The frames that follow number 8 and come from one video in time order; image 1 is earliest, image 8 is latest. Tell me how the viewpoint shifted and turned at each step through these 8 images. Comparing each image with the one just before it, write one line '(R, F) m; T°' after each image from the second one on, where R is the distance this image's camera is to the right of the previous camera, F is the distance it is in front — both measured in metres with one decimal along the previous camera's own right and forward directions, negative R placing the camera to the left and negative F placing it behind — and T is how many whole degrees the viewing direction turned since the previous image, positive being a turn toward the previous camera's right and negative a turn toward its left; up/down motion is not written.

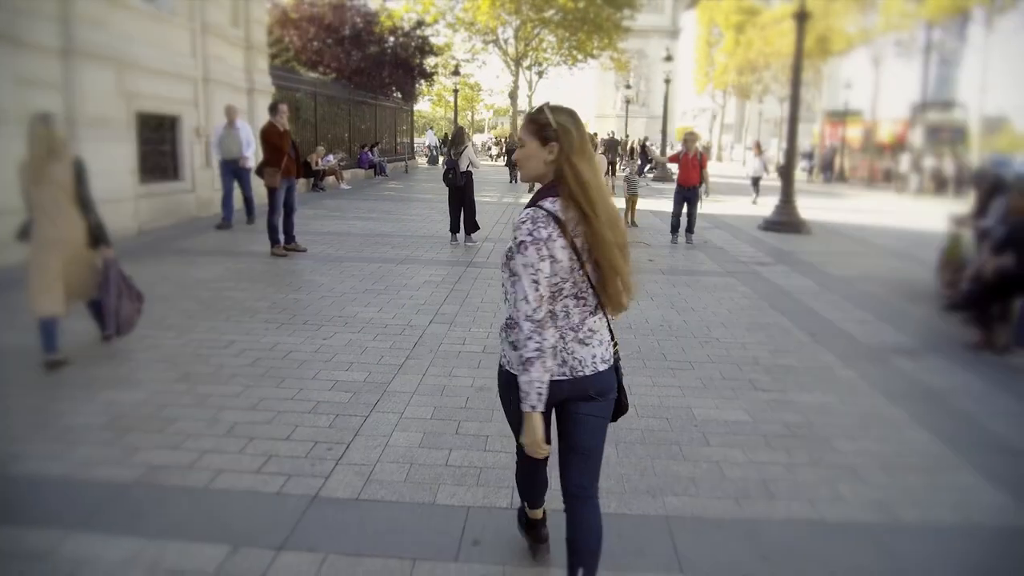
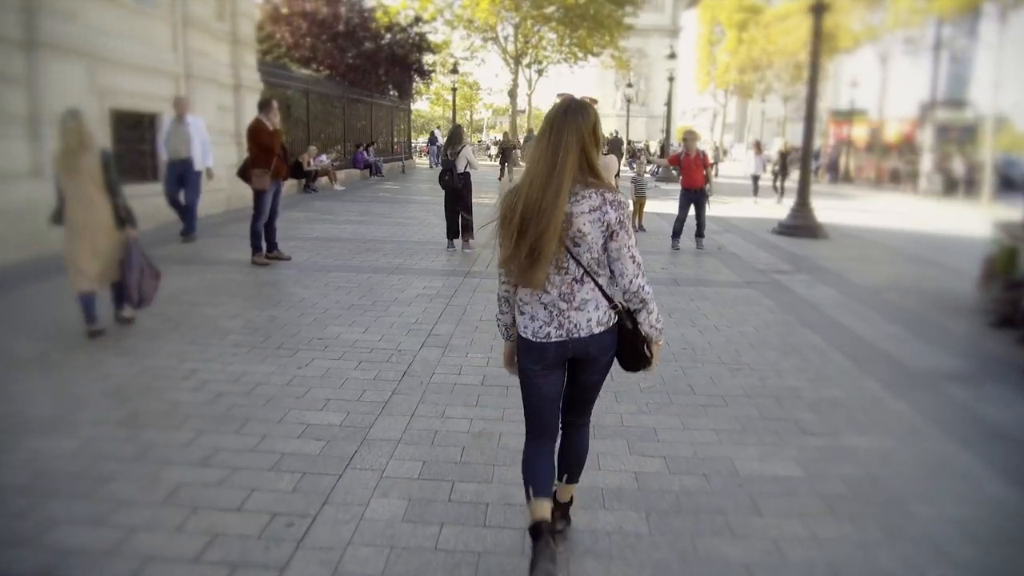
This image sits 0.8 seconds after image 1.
(0.0, +0.7) m; 0°
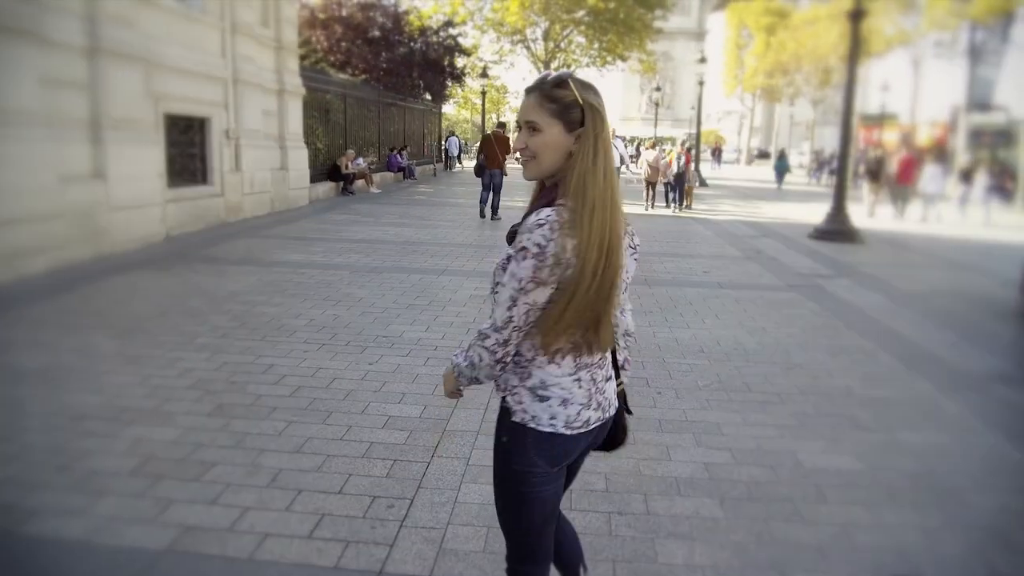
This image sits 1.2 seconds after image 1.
(-0.2, -0.2) m; -1°
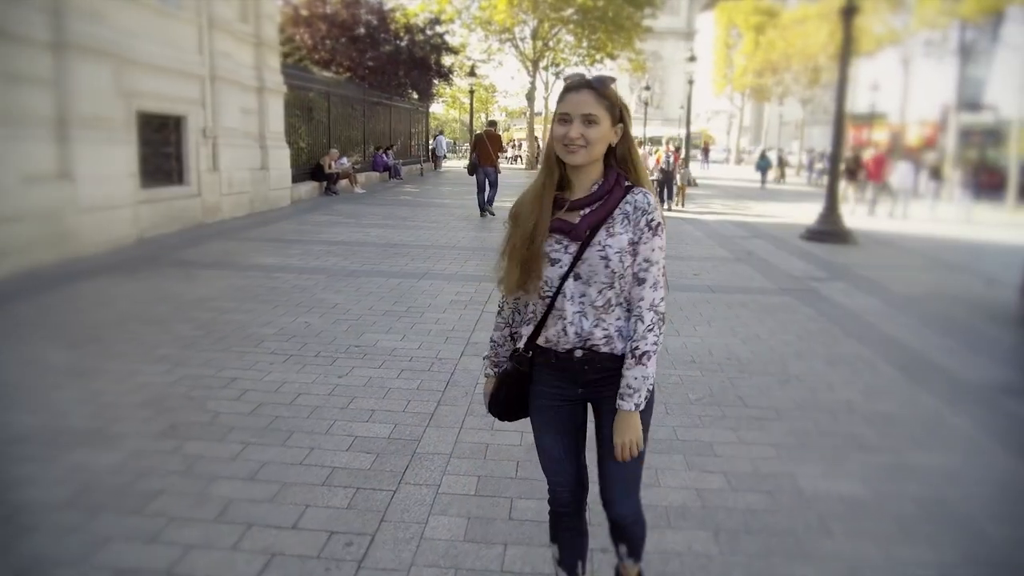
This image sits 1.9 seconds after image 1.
(+0.1, +0.3) m; +1°
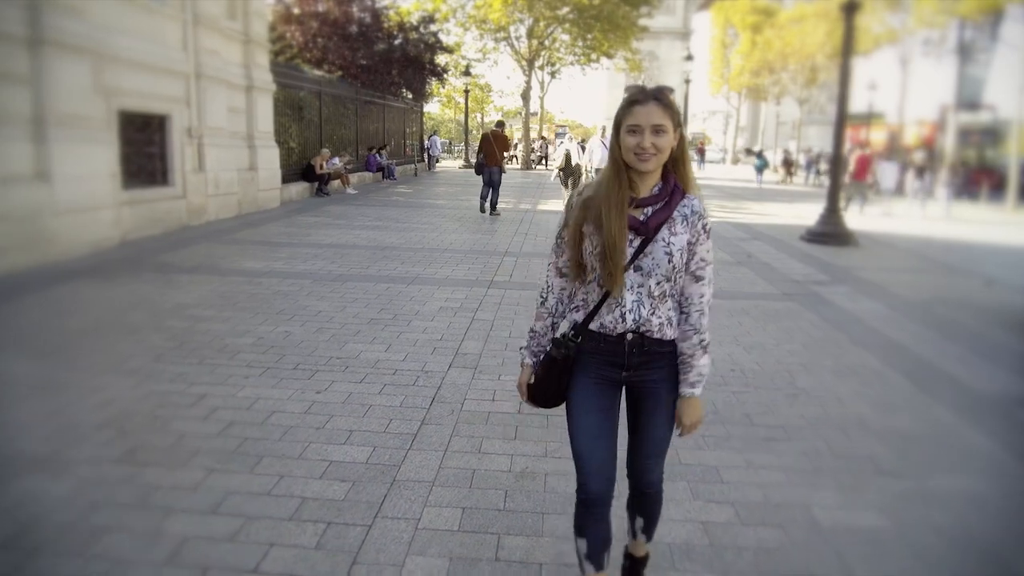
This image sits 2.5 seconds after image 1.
(0.0, +0.3) m; 0°
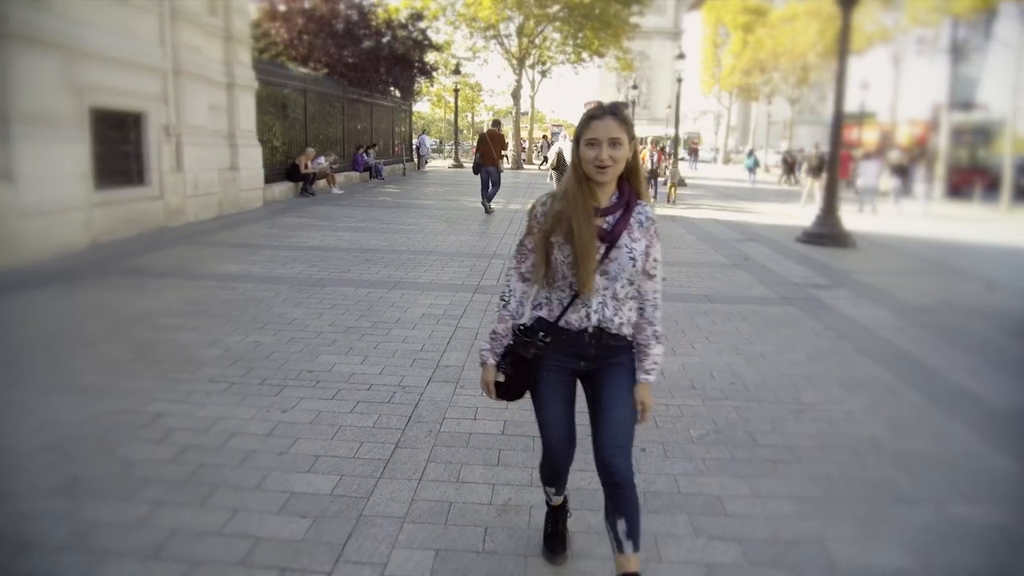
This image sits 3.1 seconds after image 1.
(0.0, +0.3) m; +1°
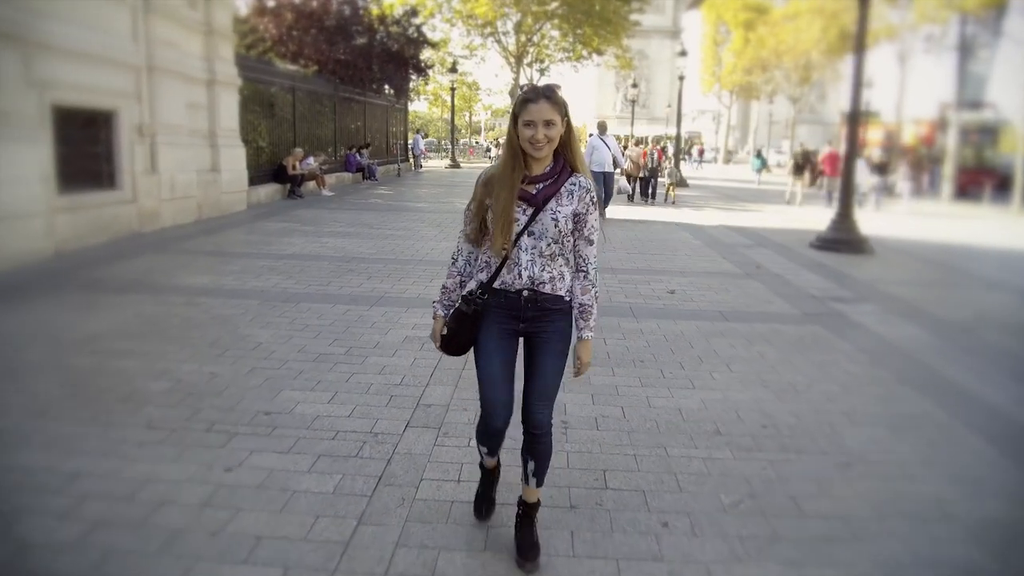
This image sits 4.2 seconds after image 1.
(0.0, +0.7) m; 0°
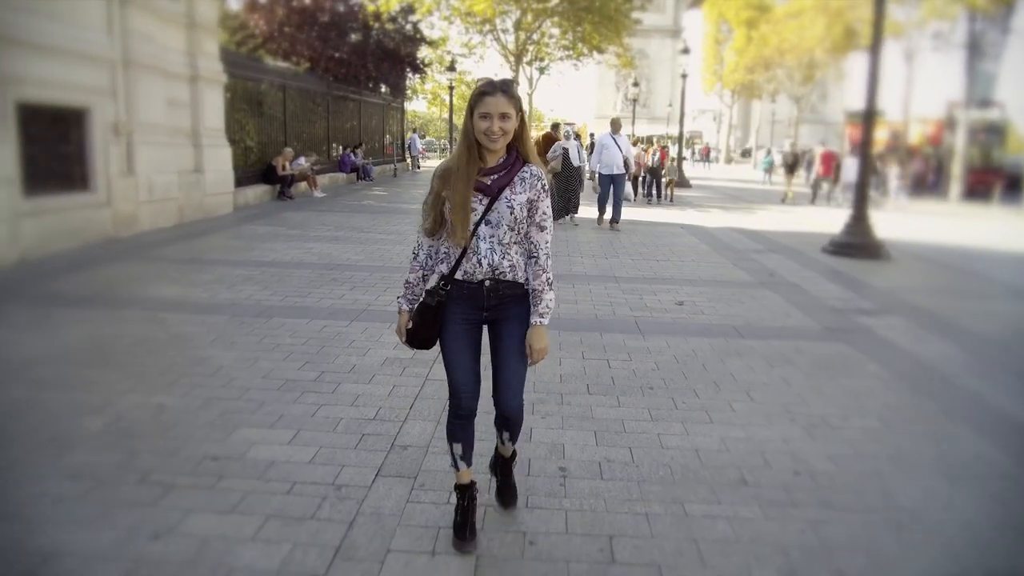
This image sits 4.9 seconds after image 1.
(0.0, +0.6) m; 0°
